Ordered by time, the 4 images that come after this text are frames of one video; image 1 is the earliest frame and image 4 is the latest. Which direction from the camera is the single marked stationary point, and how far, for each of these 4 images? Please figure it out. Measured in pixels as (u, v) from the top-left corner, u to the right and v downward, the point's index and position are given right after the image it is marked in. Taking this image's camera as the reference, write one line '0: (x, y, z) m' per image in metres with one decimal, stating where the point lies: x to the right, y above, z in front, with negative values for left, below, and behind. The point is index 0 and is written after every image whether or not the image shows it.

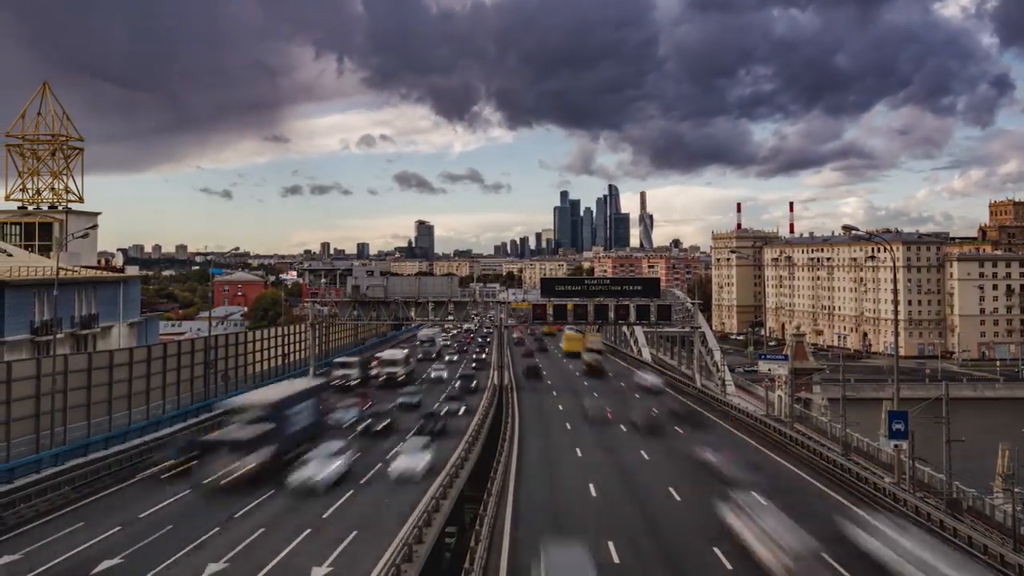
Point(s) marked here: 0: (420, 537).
0: (-2.4, -6.3, +17.7) m
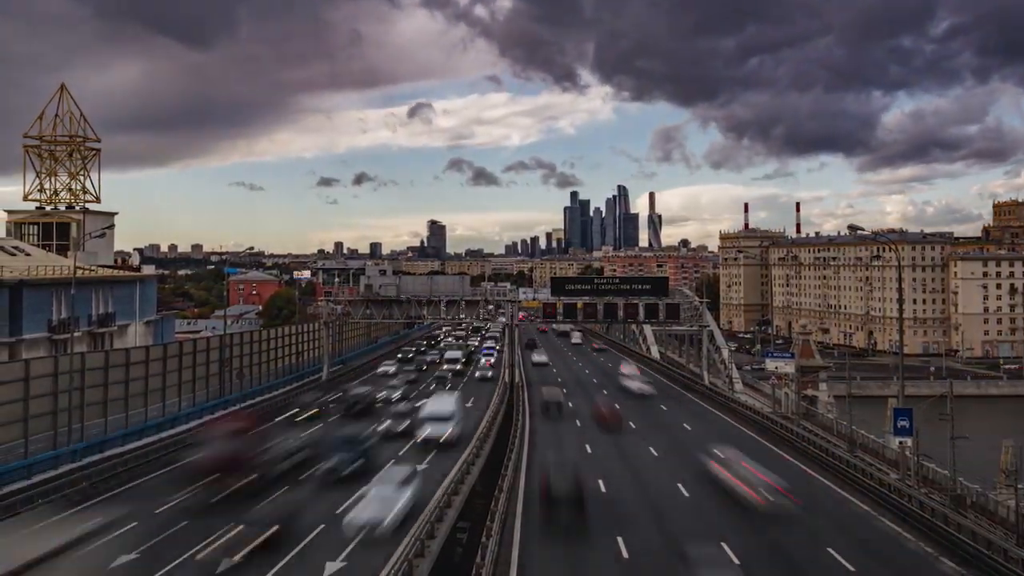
0: (-2.1, -6.2, +18.4) m
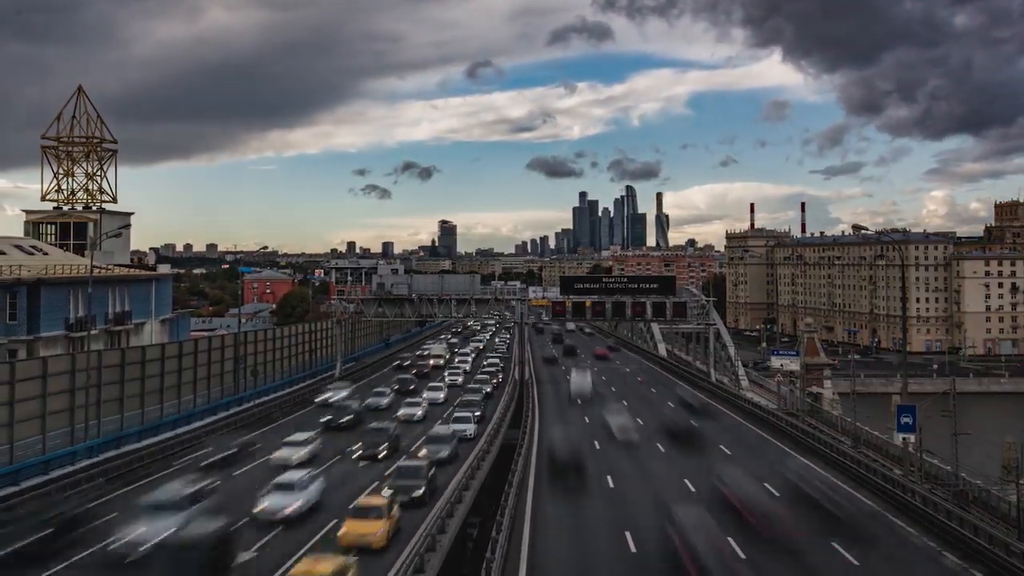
0: (-1.8, -6.2, +19.2) m
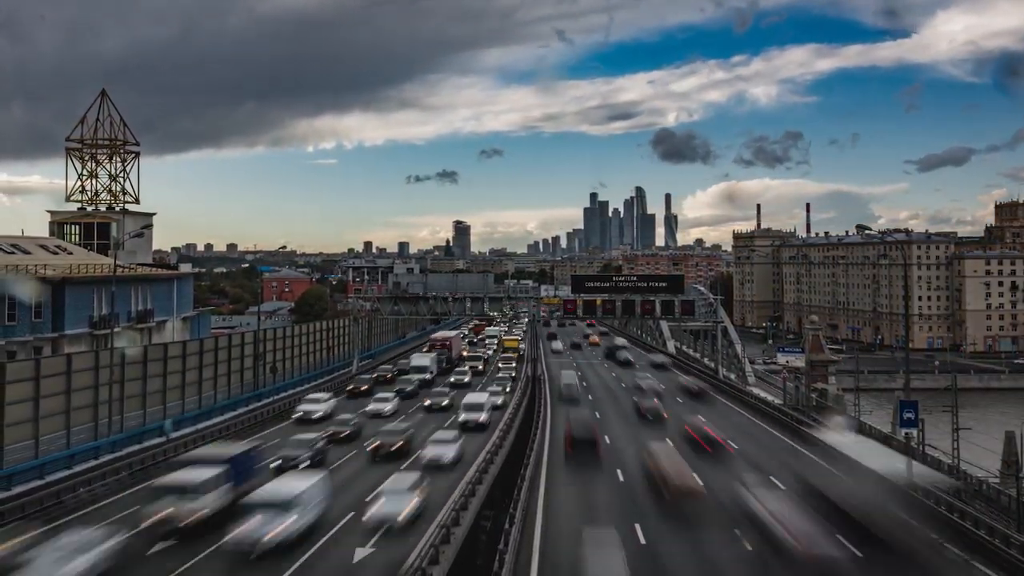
0: (-1.4, -6.1, +20.3) m
